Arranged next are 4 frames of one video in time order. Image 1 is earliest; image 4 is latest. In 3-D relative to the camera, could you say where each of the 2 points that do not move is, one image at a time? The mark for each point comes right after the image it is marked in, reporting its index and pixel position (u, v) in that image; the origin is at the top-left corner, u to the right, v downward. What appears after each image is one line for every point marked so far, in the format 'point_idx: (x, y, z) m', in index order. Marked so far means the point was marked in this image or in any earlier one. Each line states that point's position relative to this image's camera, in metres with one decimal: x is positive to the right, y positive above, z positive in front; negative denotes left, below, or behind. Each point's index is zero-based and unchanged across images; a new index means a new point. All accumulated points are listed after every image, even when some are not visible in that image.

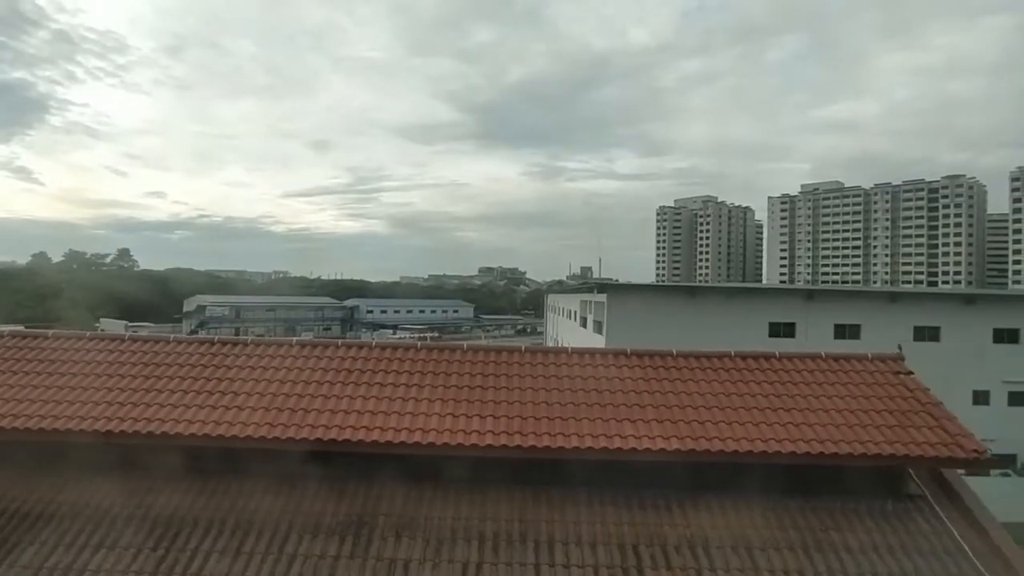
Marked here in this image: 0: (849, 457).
0: (+2.4, -1.2, +5.0) m
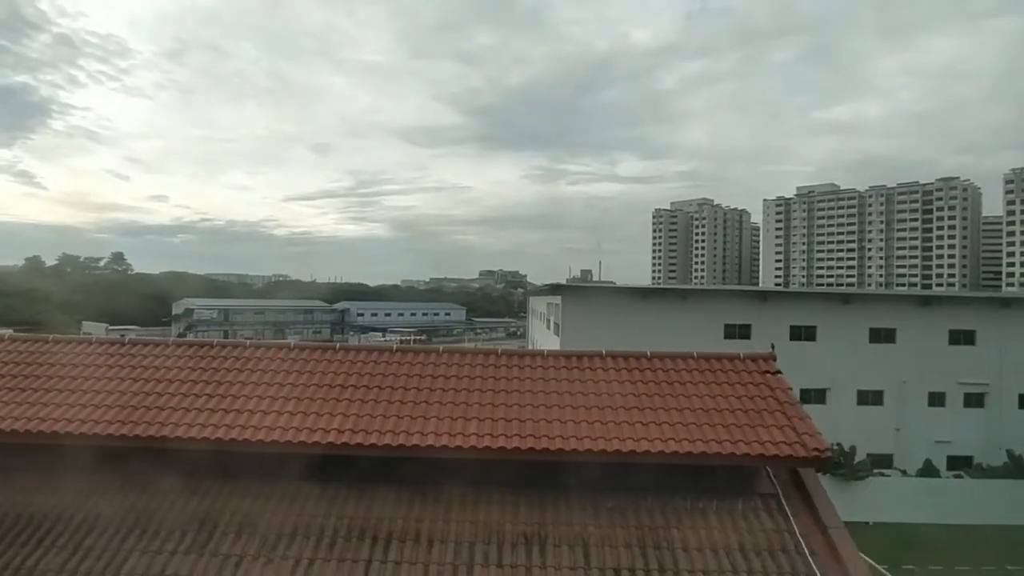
0: (+1.3, -1.2, +5.0) m
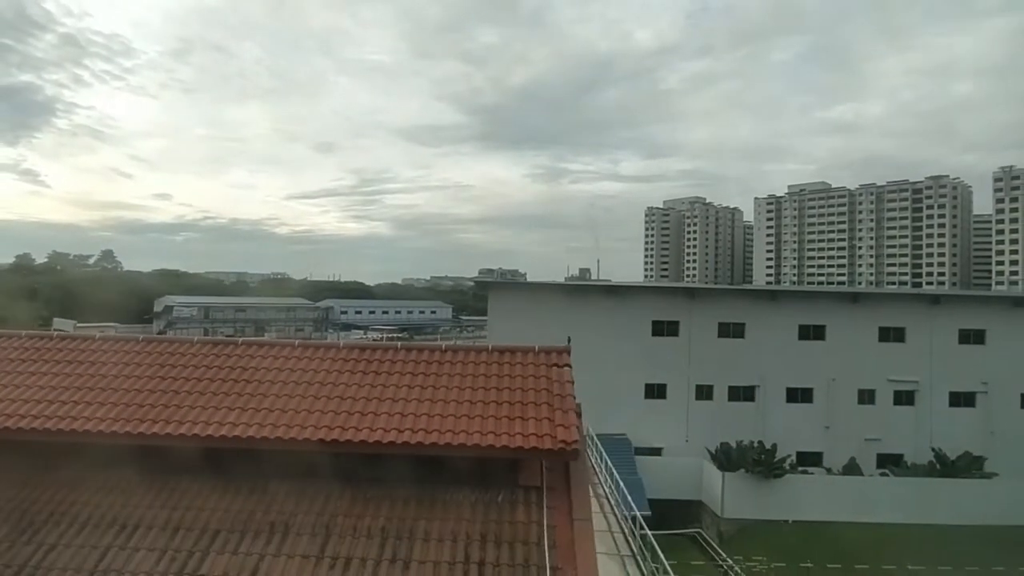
0: (-0.5, -1.2, +4.9) m
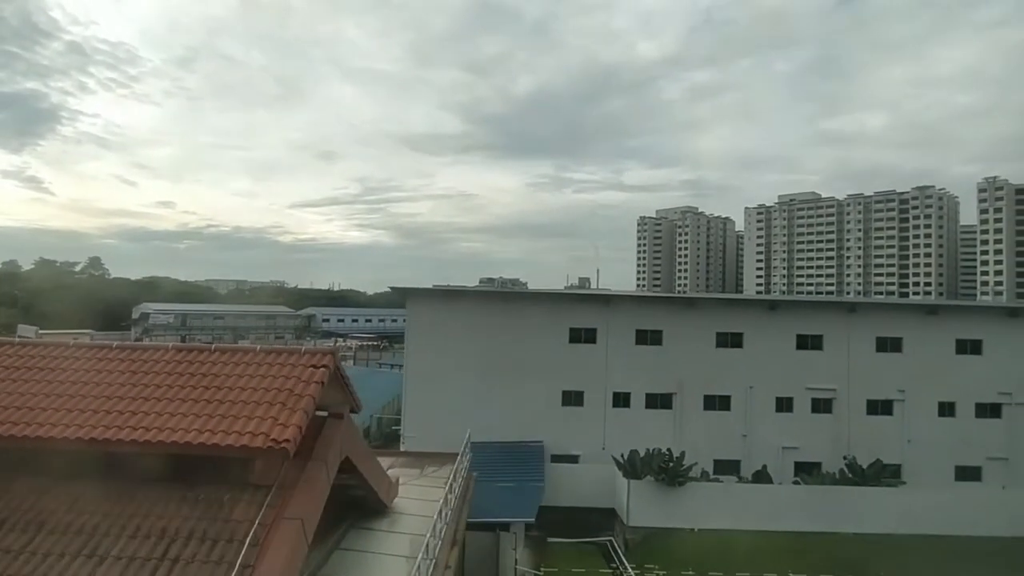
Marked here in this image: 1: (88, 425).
0: (-2.6, -1.2, +4.9) m
1: (-3.3, -1.1, +5.1) m
